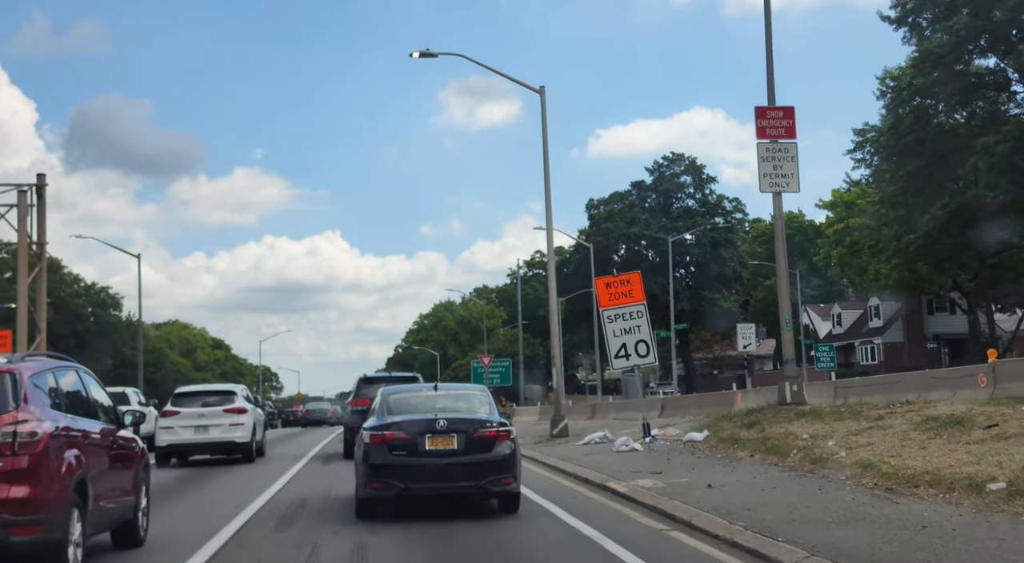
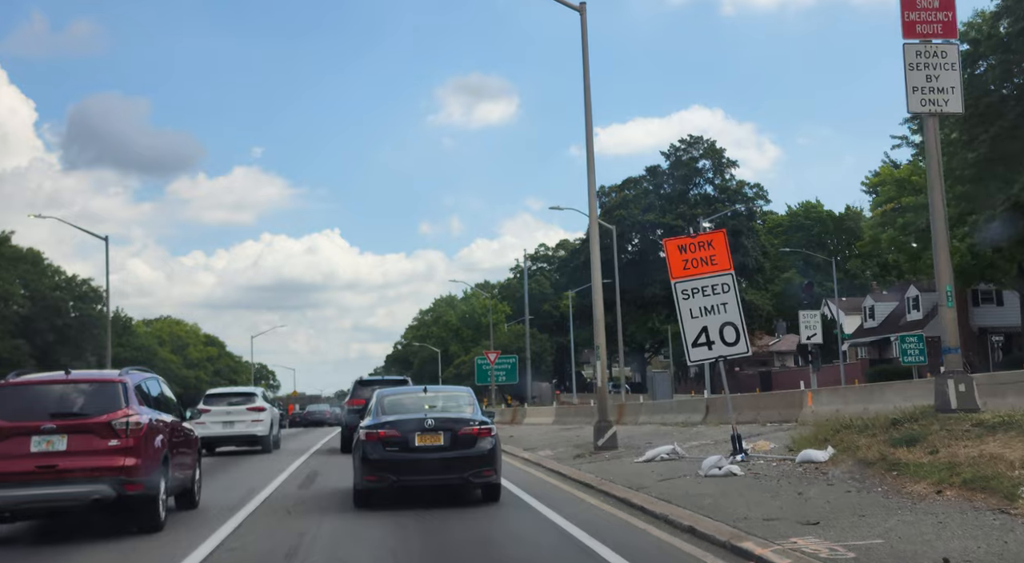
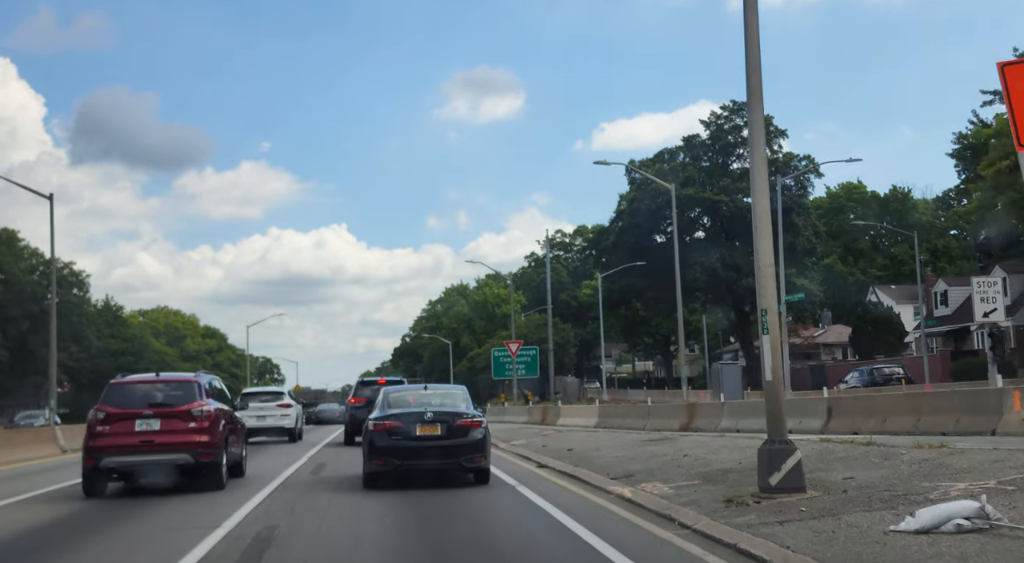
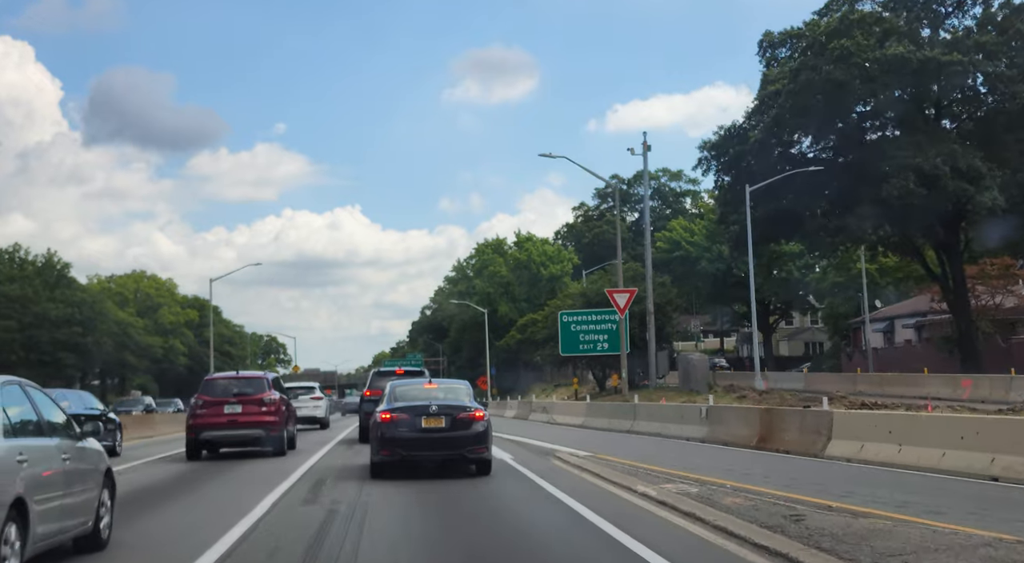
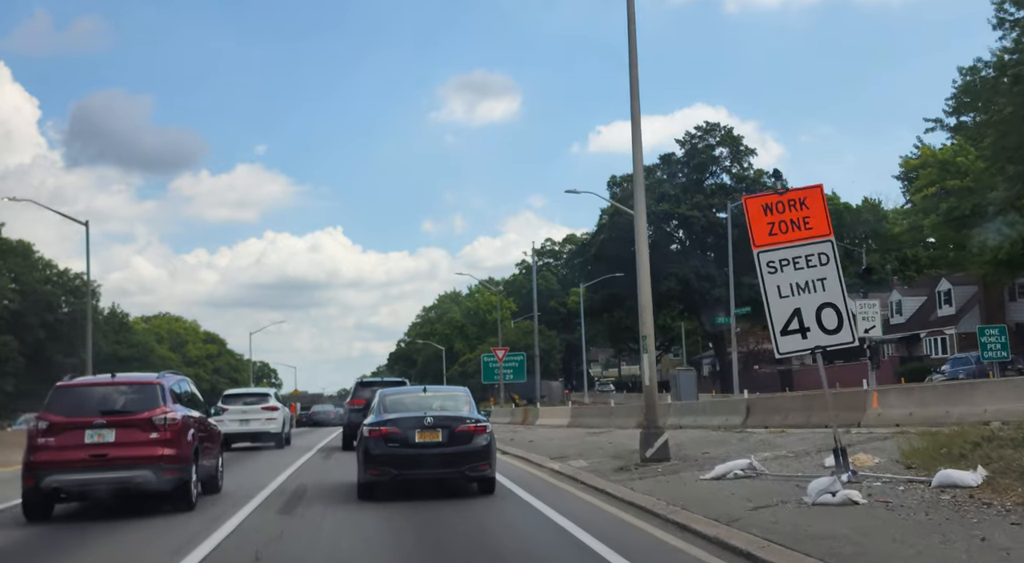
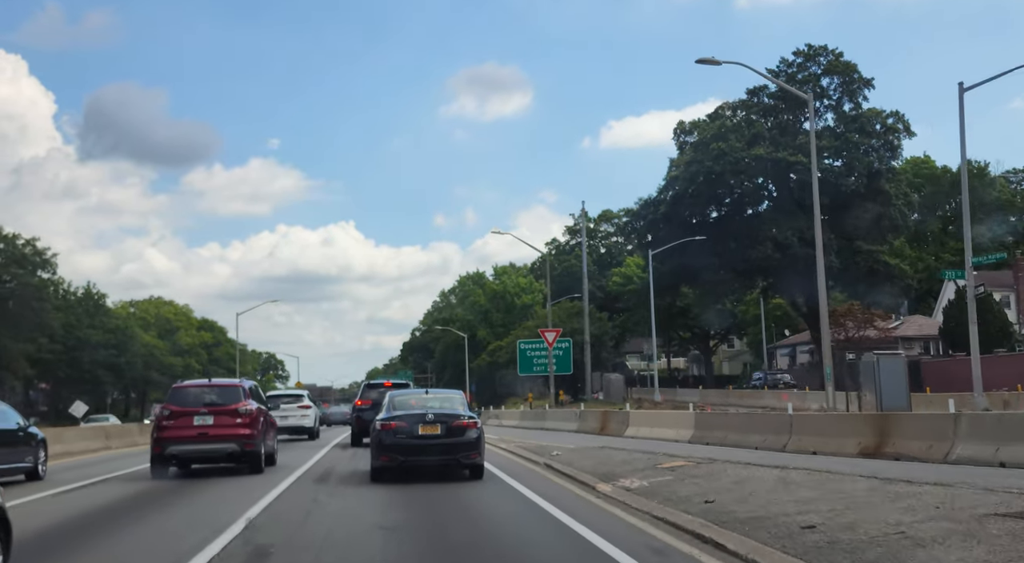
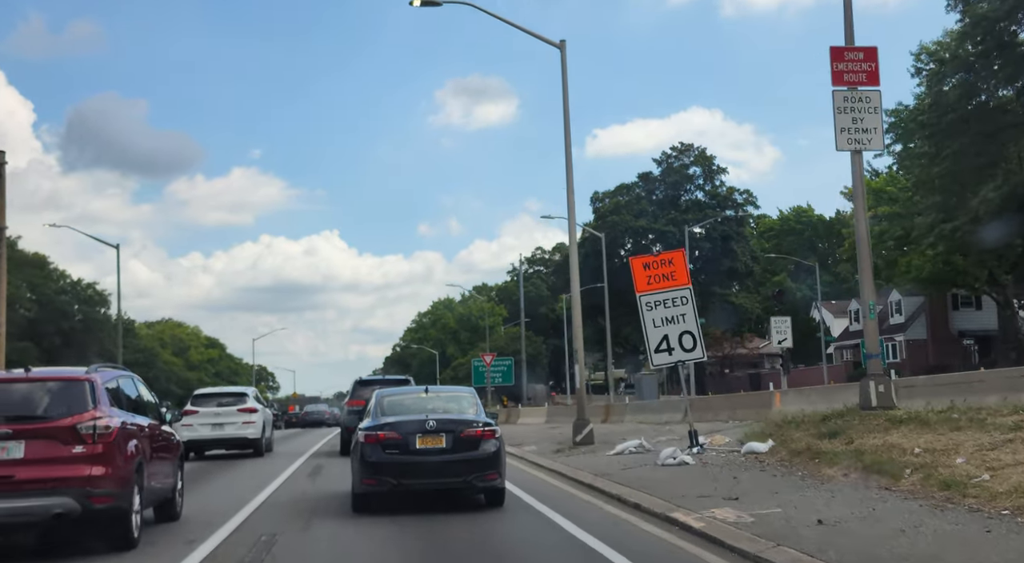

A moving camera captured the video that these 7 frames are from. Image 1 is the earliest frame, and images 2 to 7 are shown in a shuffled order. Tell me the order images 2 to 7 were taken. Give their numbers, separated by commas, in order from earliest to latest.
7, 2, 5, 3, 6, 4
